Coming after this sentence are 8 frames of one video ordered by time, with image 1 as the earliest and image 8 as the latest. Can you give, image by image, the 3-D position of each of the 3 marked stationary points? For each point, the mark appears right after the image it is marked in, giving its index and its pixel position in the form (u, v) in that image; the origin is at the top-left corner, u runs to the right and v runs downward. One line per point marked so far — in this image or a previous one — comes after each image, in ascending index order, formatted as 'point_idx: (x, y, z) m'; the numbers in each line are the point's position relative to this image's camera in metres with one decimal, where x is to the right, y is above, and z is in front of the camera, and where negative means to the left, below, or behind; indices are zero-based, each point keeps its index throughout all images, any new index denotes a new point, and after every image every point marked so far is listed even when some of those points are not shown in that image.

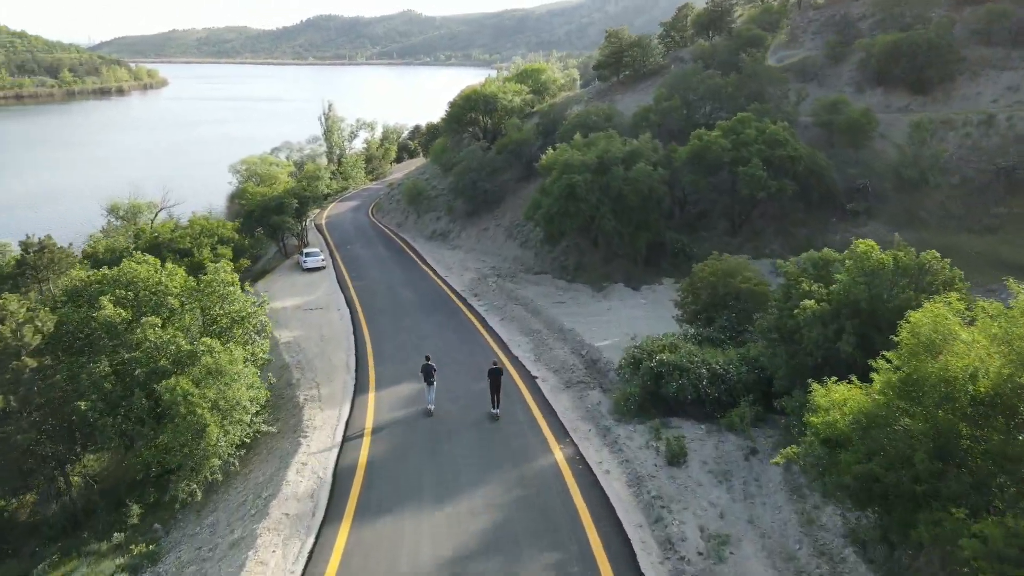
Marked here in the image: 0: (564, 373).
0: (+1.1, -1.8, +15.4) m
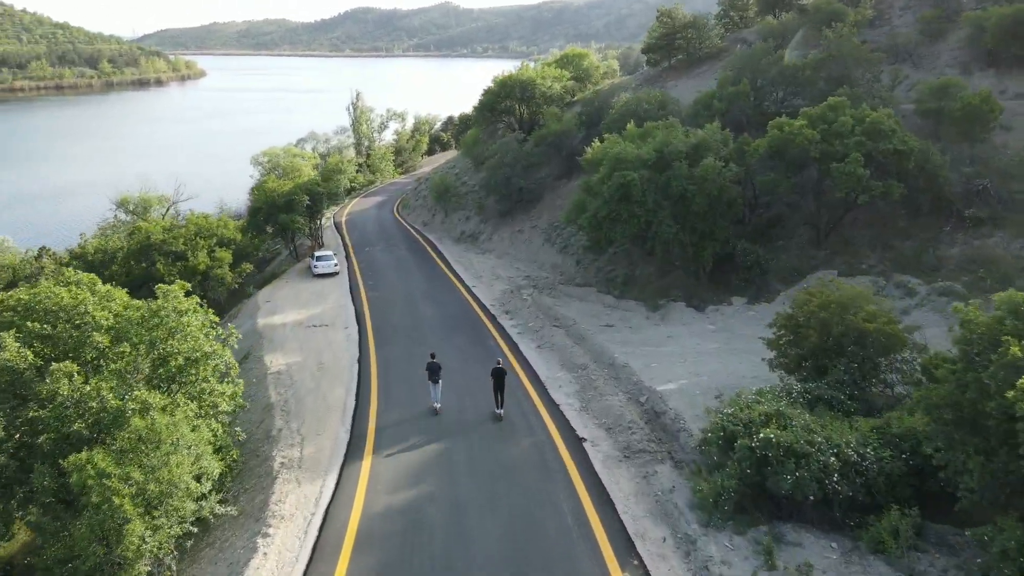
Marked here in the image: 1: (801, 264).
0: (+1.7, -2.3, +11.7) m
1: (+7.3, +0.6, +18.6) m
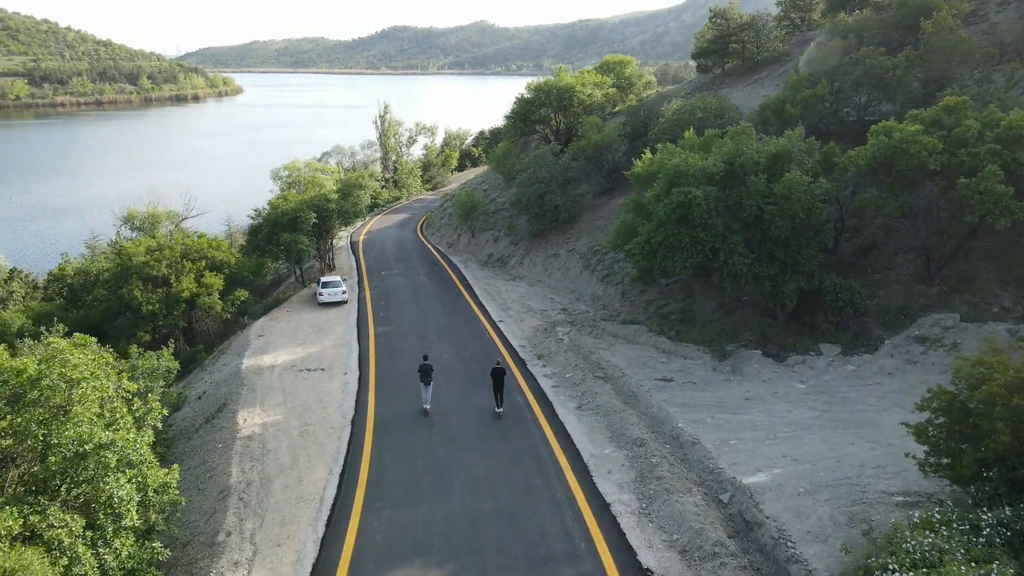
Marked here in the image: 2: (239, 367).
0: (+2.1, -3.0, +8.1) m
1: (+8.0, -0.4, +14.8) m
2: (-6.4, -1.9, +17.3) m
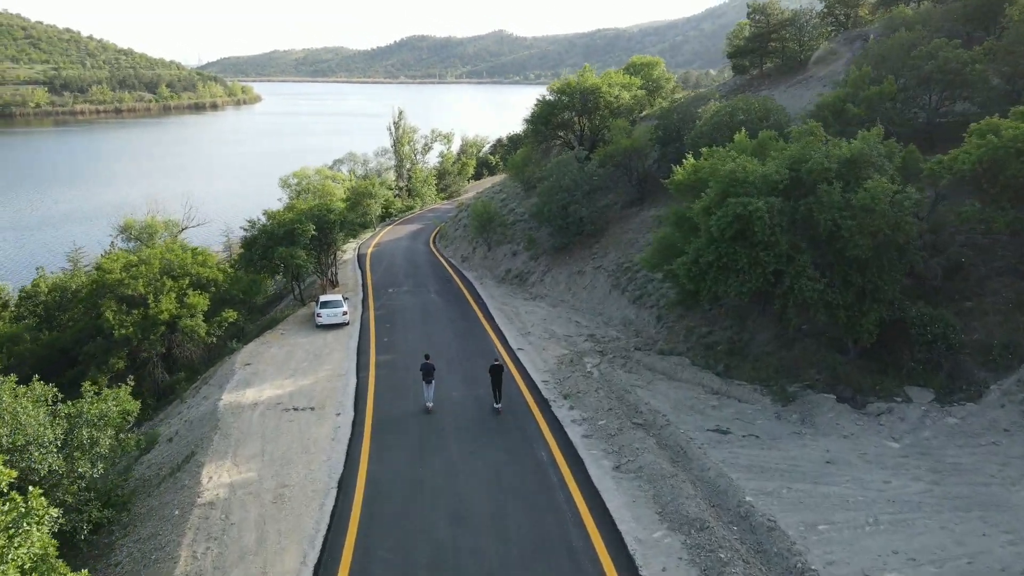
0: (+2.3, -3.5, +5.5) m
1: (+8.3, -0.9, +12.2) m
2: (-6.0, -2.3, +15.0) m
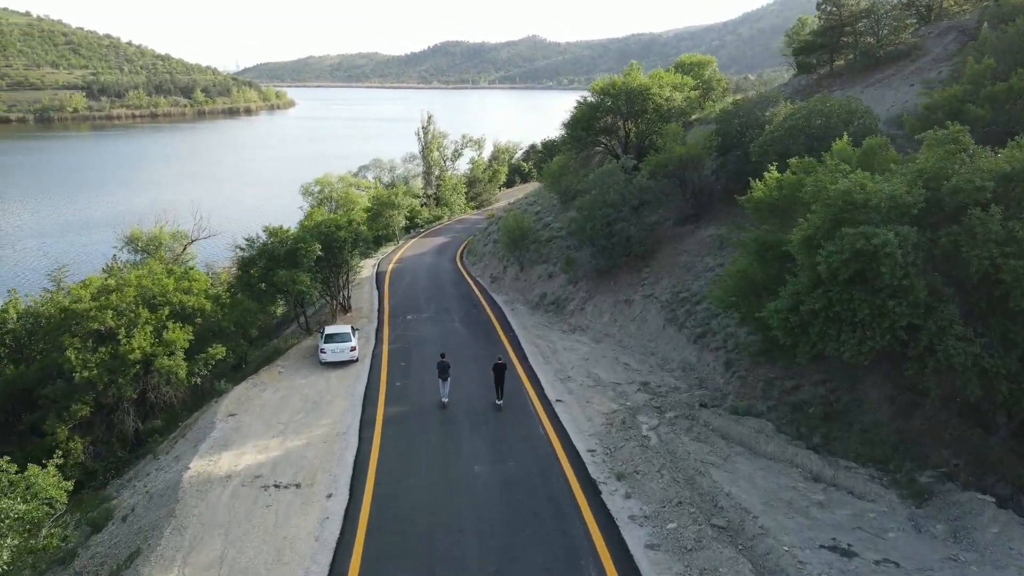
0: (+2.5, -4.2, +2.3) m
1: (+8.8, -1.7, +8.7) m
2: (-5.4, -3.0, +12.1) m
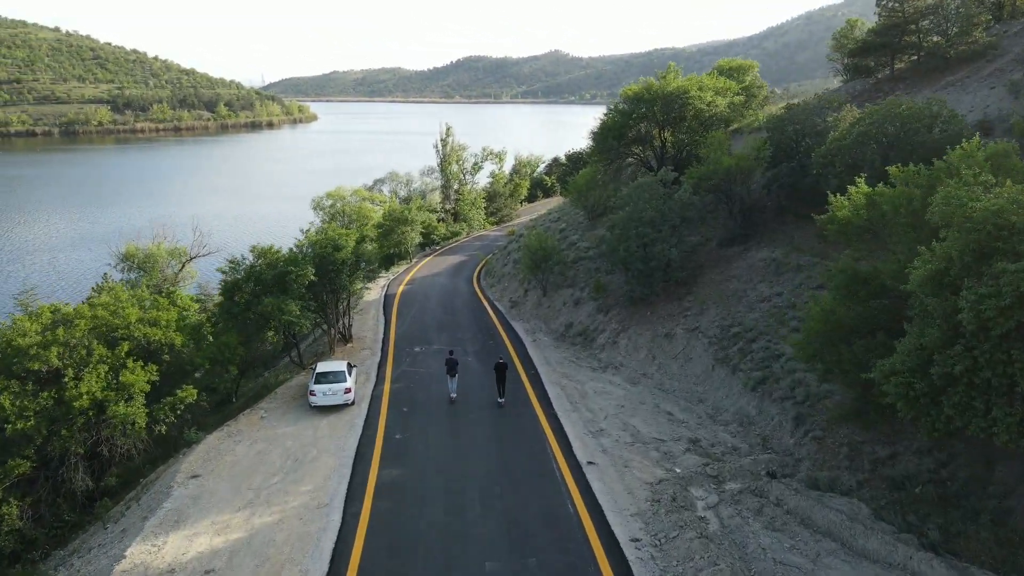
0: (+2.5, -4.5, -0.4) m
1: (+9.0, -2.3, +5.9) m
2: (-5.1, -3.5, +9.6) m
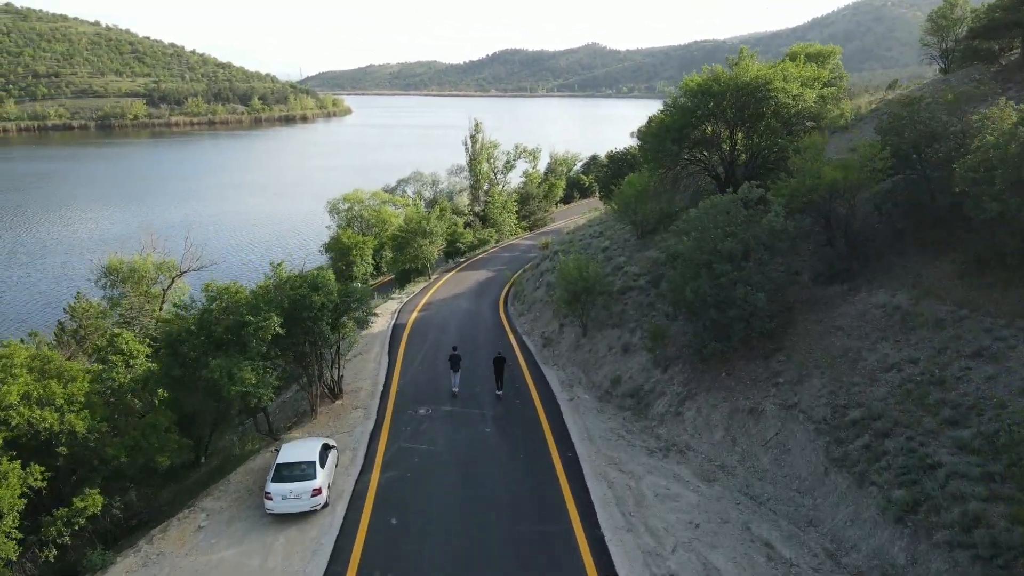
0: (+2.2, -5.7, -4.7) m
1: (+9.0, -3.4, +1.3) m
2: (-4.9, -4.5, +5.7) m
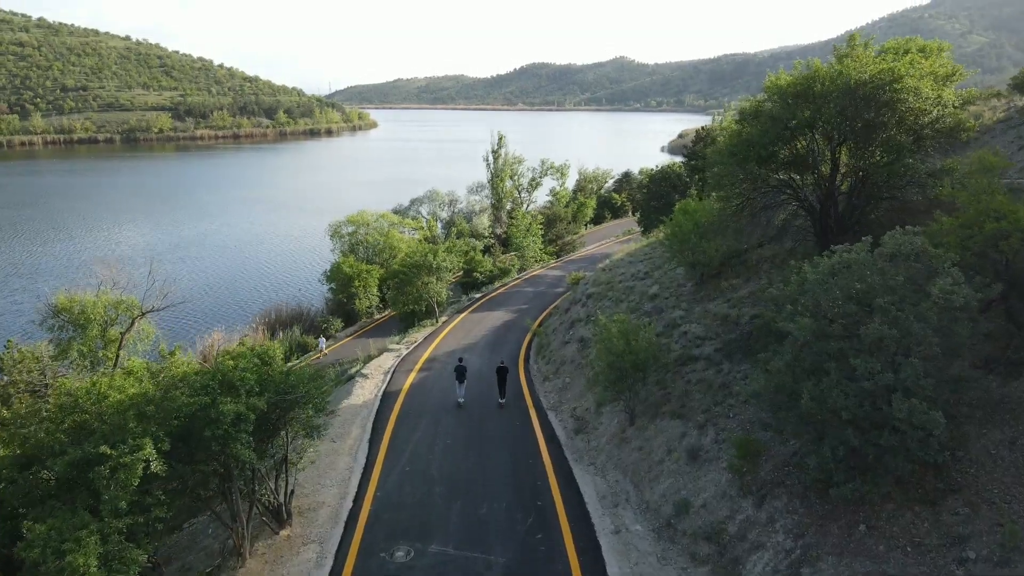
0: (+1.8, -6.5, -9.5) m
1: (+8.8, -4.4, -3.8) m
2: (-5.0, -5.5, +1.1) m
